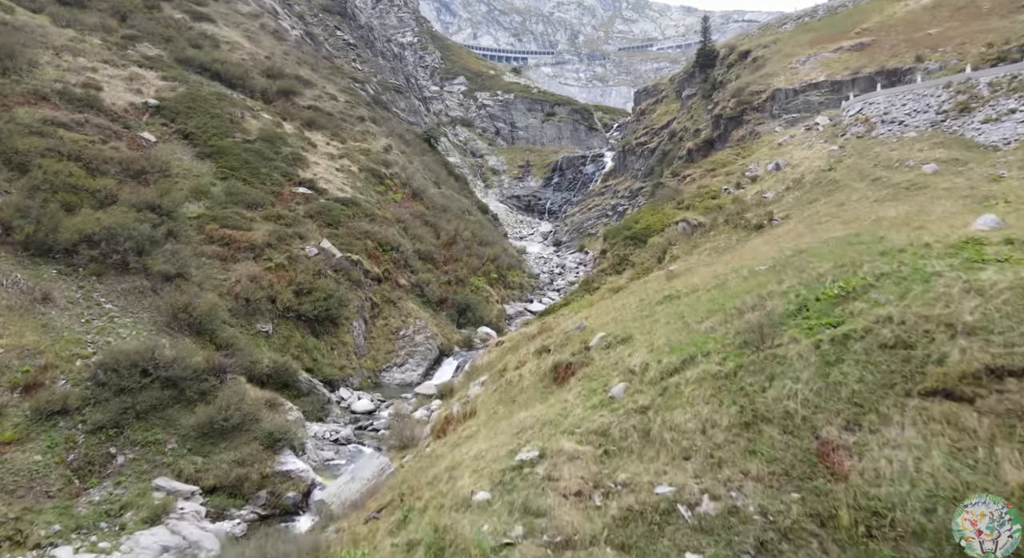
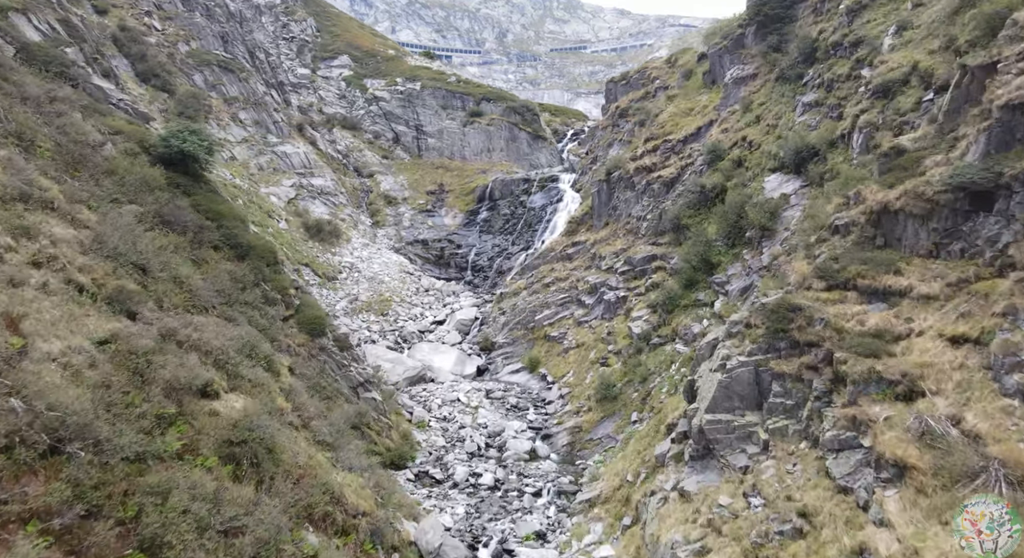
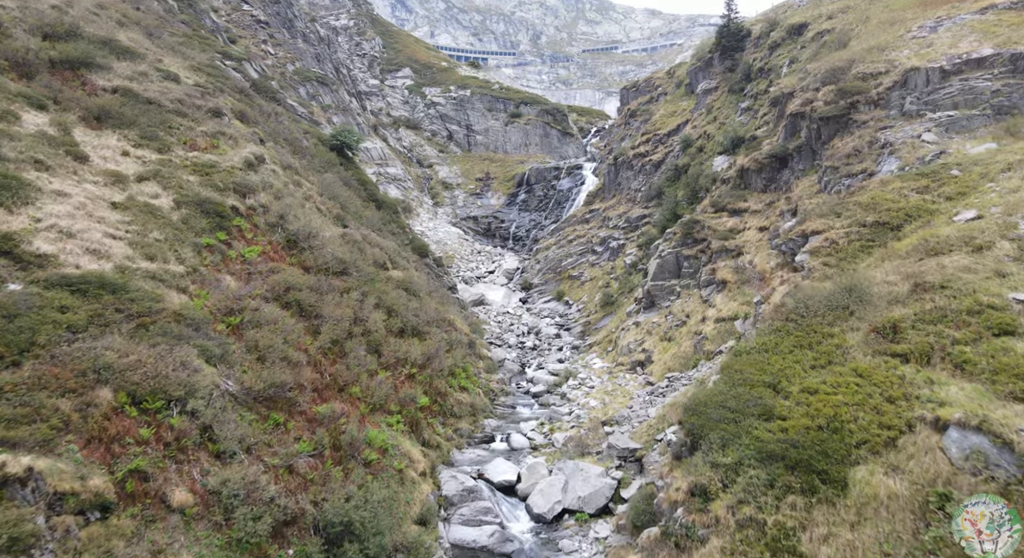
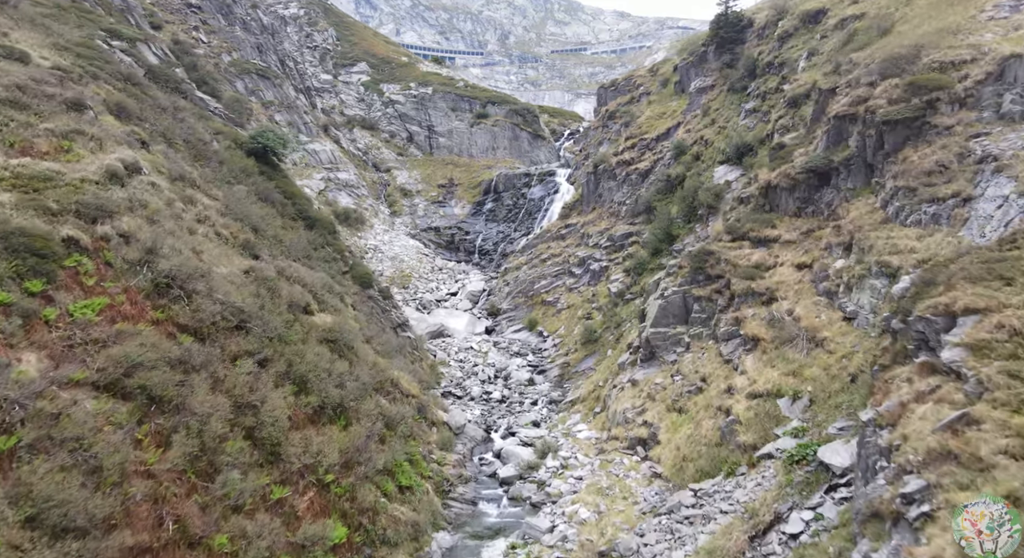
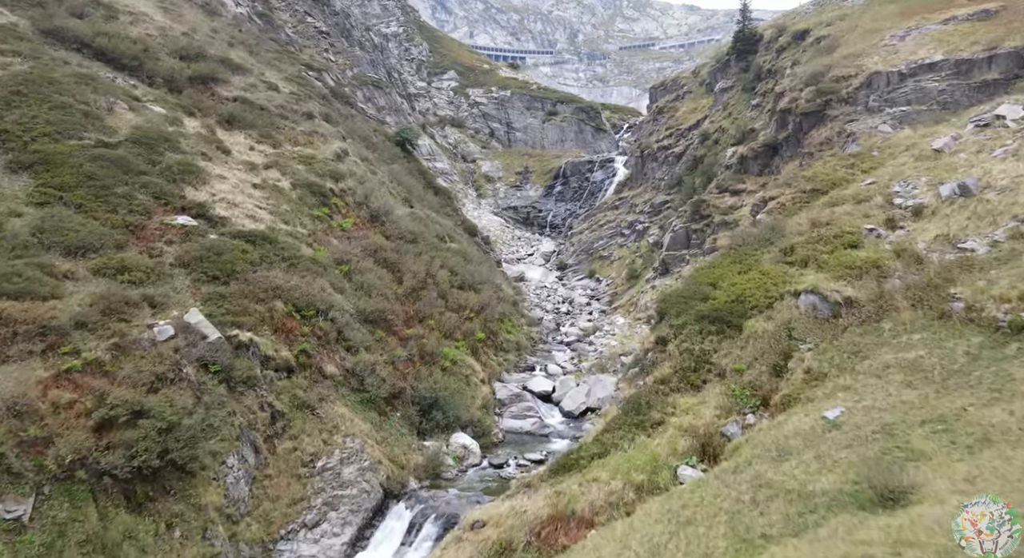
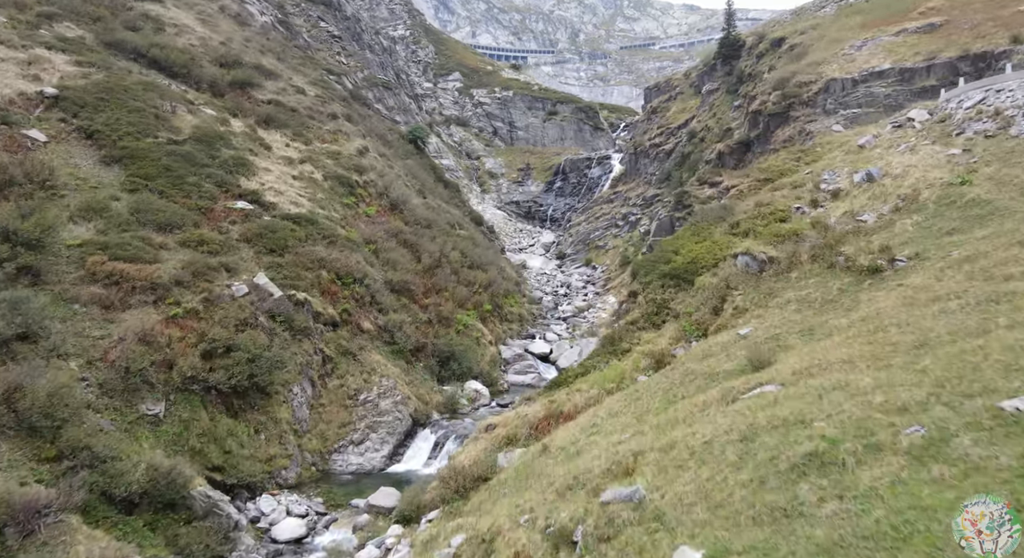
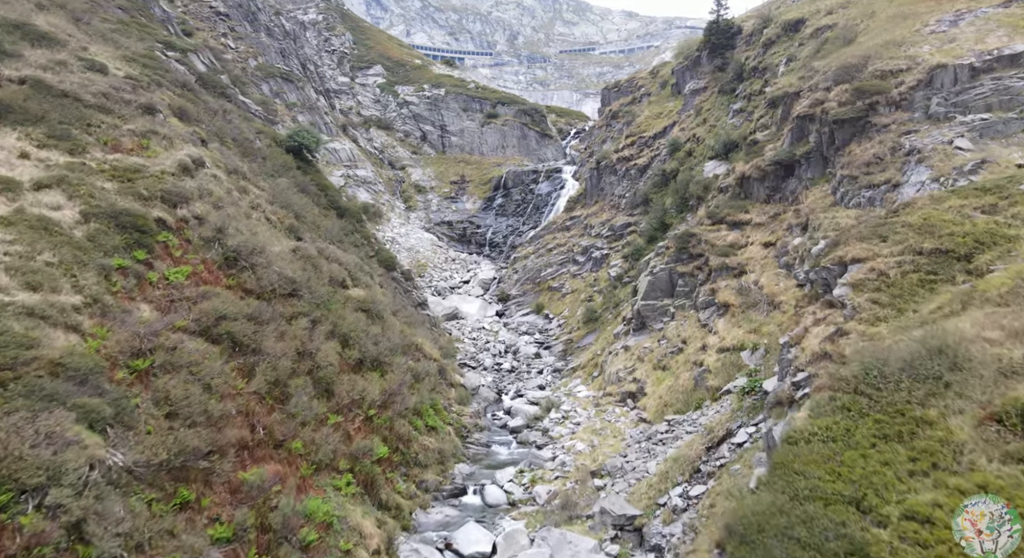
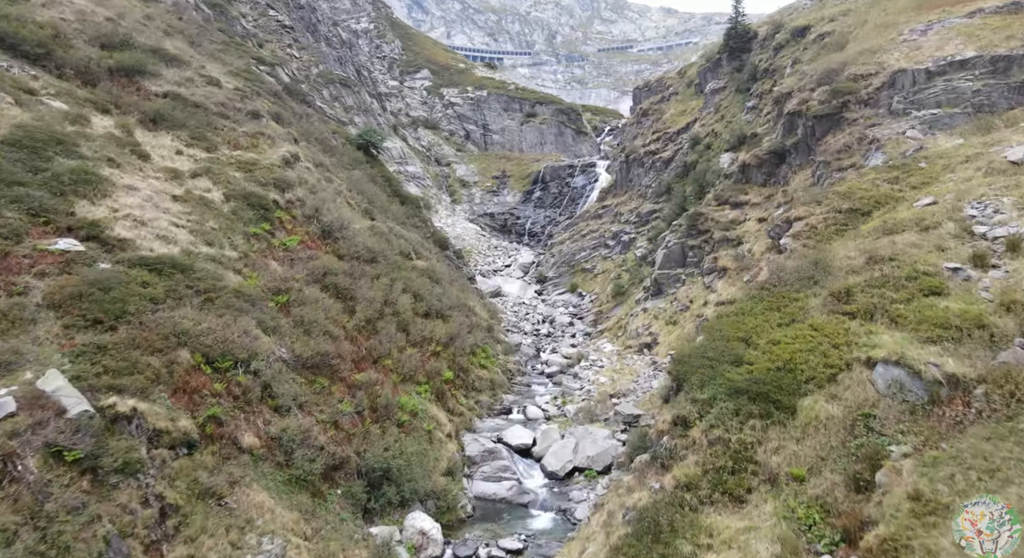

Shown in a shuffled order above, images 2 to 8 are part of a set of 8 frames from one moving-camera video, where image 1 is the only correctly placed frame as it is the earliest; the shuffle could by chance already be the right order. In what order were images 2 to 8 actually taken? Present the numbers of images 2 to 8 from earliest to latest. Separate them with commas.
6, 5, 8, 3, 7, 4, 2
